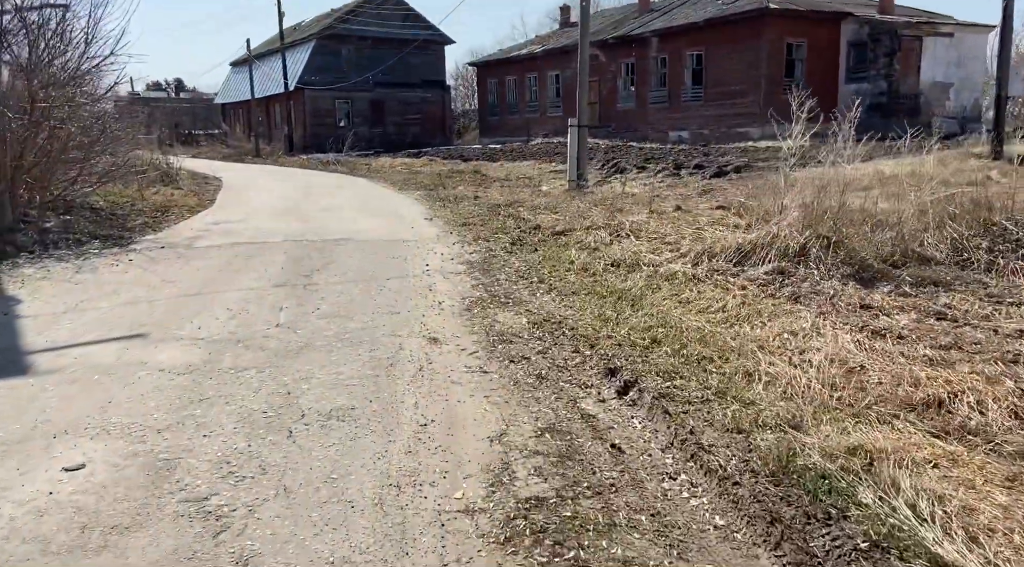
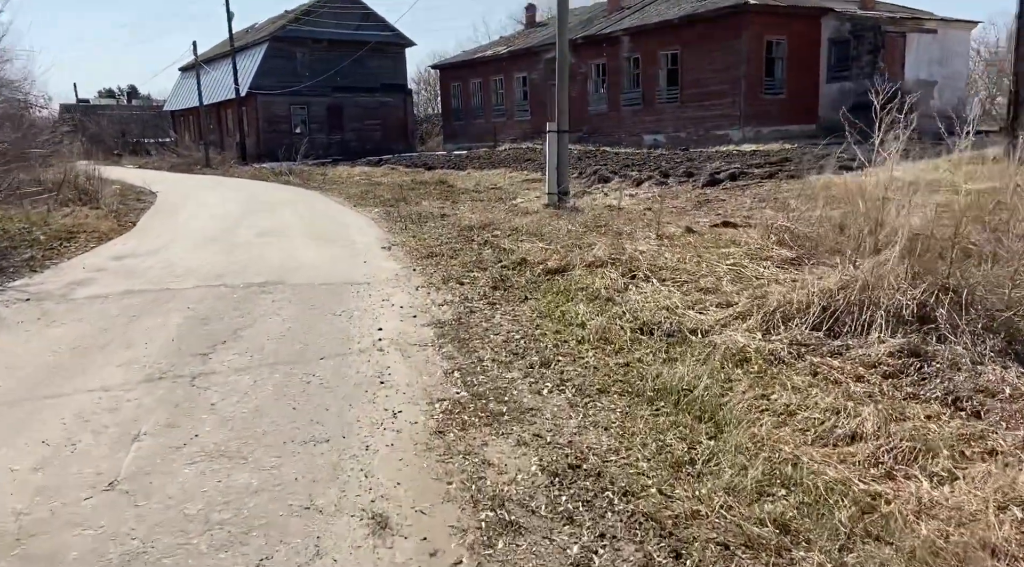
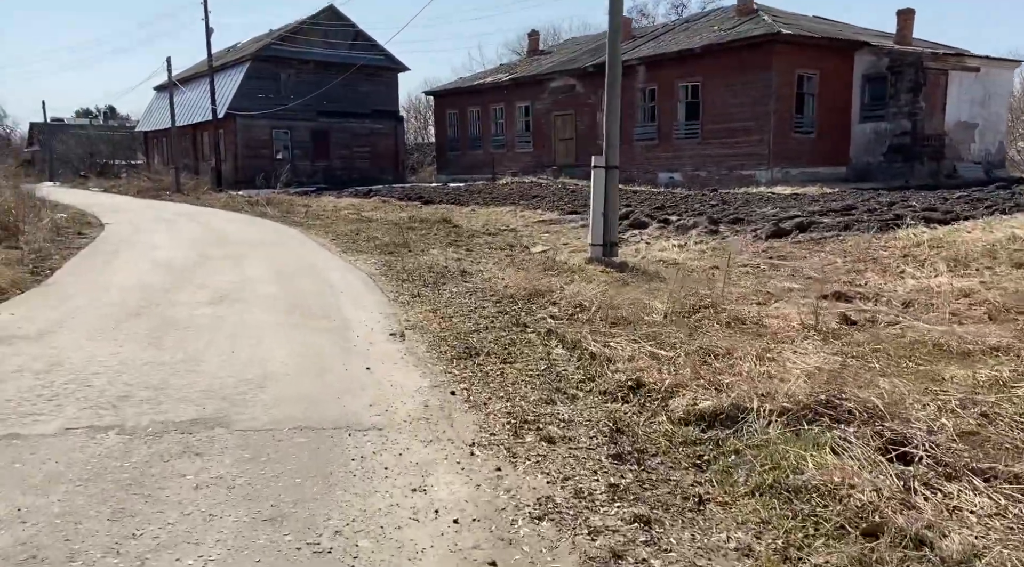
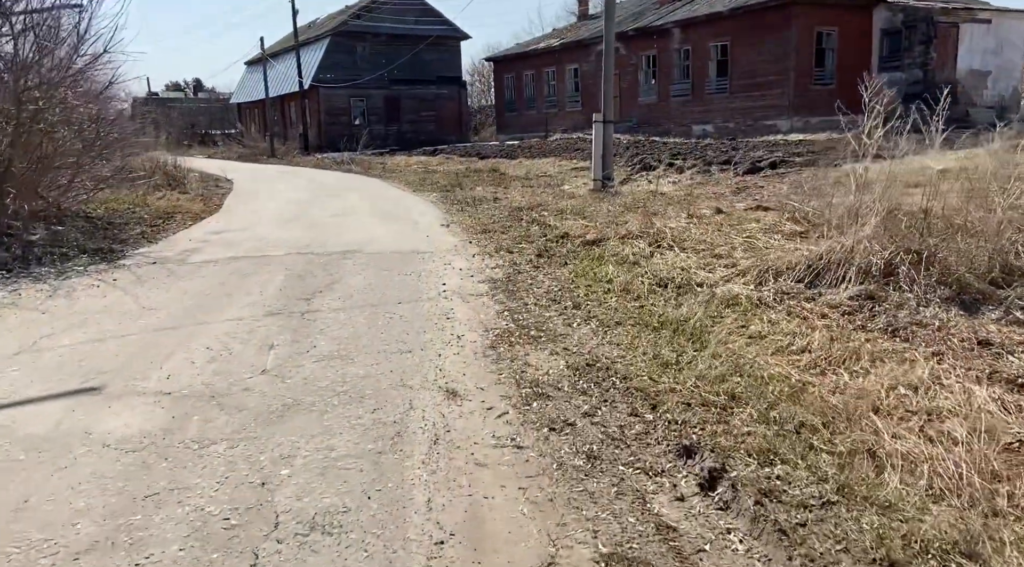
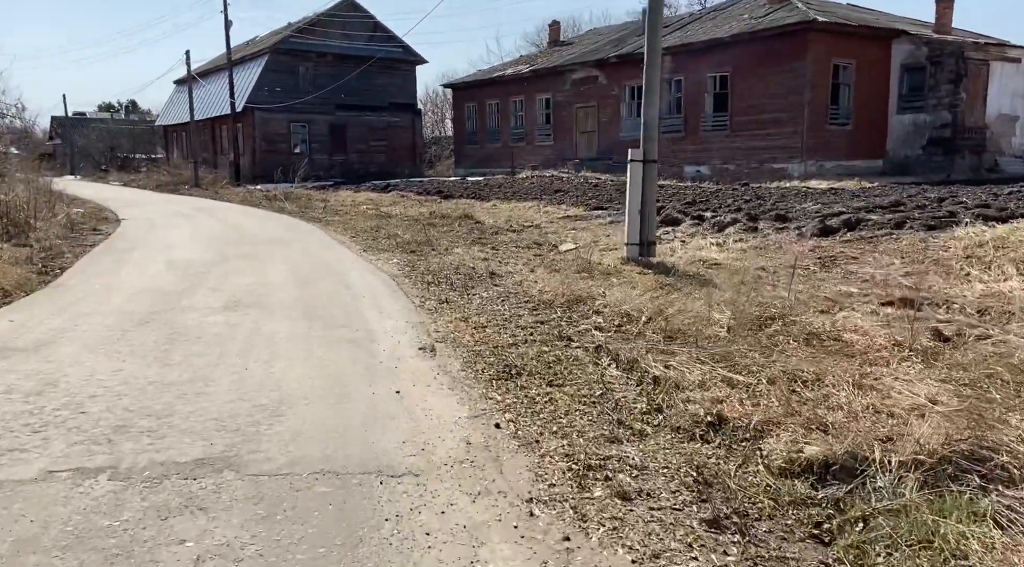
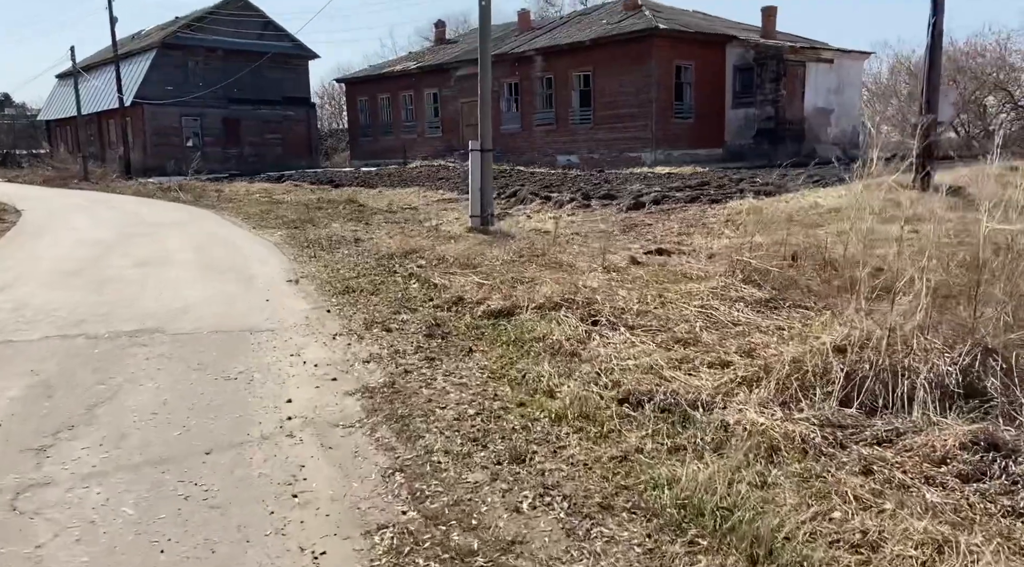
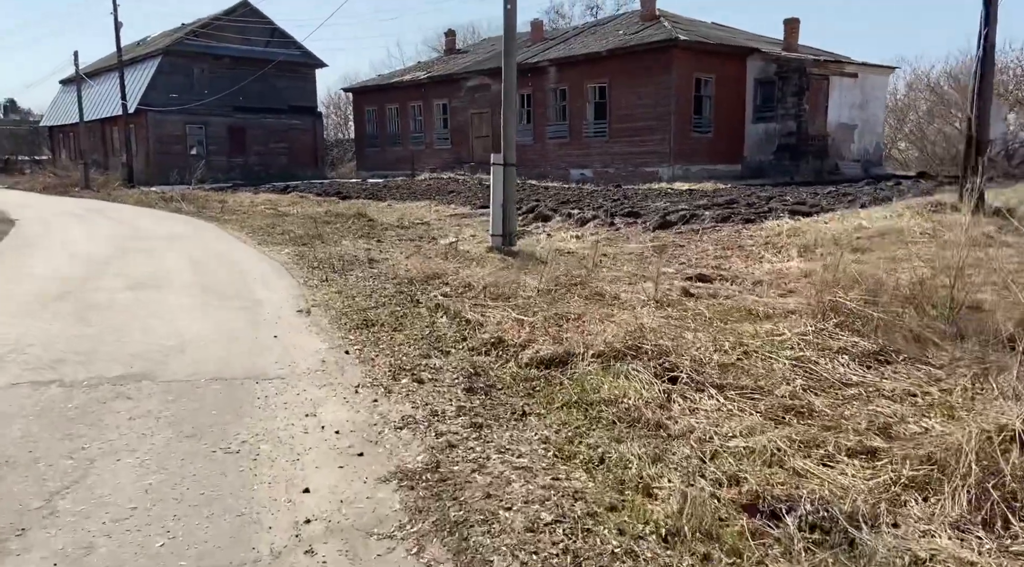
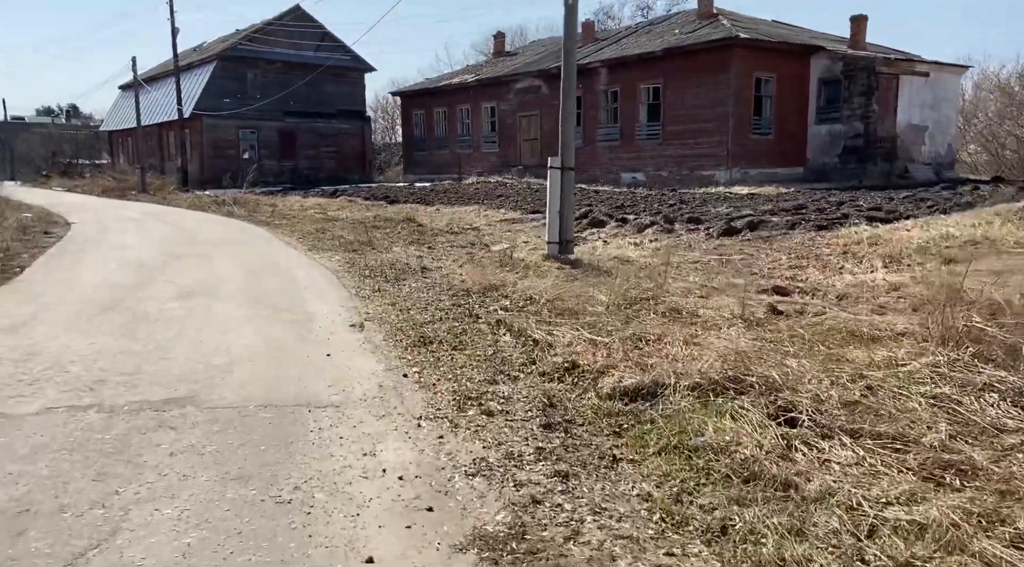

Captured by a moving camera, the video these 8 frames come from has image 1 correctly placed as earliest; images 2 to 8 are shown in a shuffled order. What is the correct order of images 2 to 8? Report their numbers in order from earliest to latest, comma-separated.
4, 2, 6, 7, 8, 3, 5
